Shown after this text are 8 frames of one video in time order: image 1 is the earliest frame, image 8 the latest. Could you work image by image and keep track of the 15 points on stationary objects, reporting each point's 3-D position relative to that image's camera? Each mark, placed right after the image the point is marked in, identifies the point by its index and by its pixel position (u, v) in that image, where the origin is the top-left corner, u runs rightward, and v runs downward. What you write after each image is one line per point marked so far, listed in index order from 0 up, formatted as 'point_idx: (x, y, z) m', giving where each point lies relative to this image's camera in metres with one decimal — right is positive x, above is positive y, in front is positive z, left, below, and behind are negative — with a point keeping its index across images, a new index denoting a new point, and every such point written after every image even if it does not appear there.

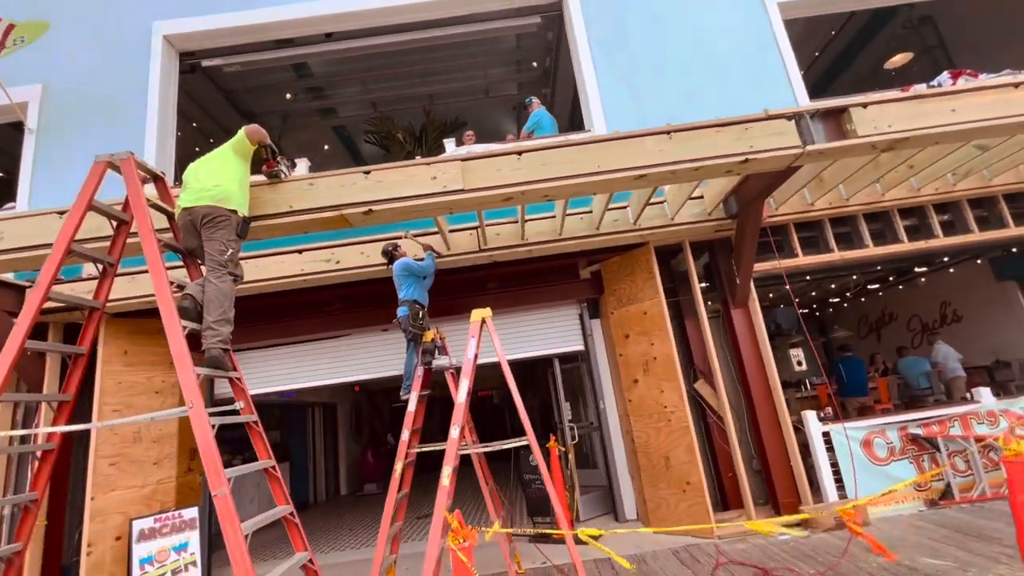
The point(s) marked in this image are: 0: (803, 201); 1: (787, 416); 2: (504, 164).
0: (+3.1, +0.9, +5.2) m
1: (+2.8, -1.3, +4.8) m
2: (-0.1, +1.0, +3.7) m
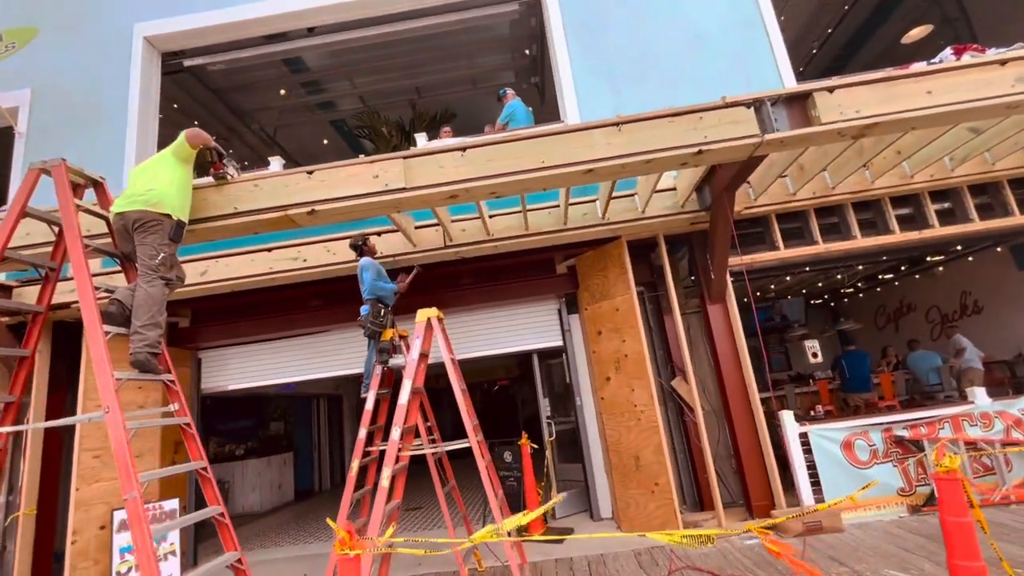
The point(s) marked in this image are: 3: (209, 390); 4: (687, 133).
0: (+2.8, +1.0, +4.9) m
1: (+2.4, -1.3, +4.6) m
2: (-0.5, +1.0, +3.6) m
3: (-3.9, -1.3, +6.1) m
4: (+1.3, +1.1, +3.5) m
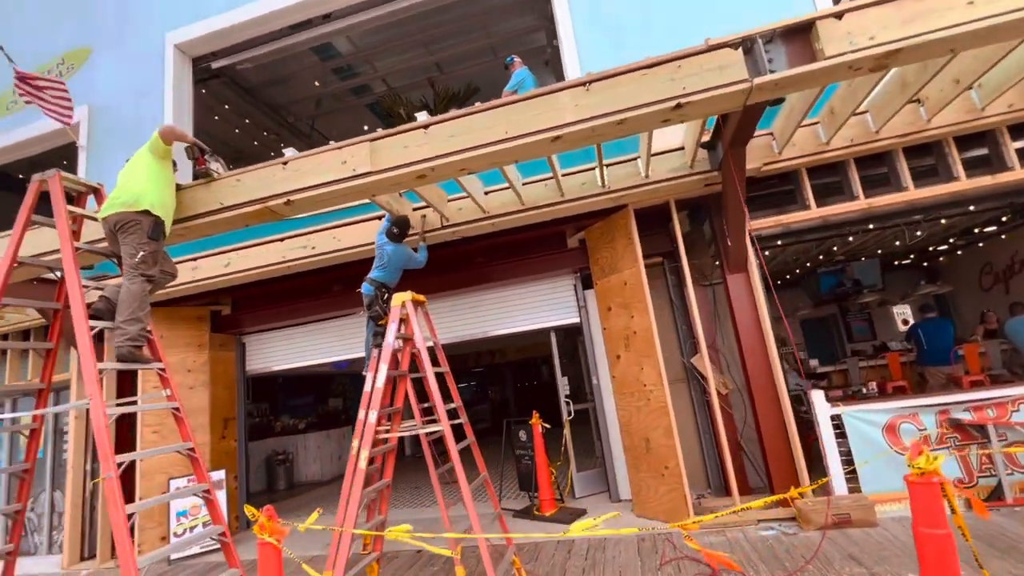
0: (+2.7, +1.3, +4.2) m
1: (+2.4, -1.0, +4.2) m
2: (-0.7, +1.1, +3.5) m
3: (-3.6, -1.1, +6.6) m
4: (+1.0, +1.3, +3.1) m
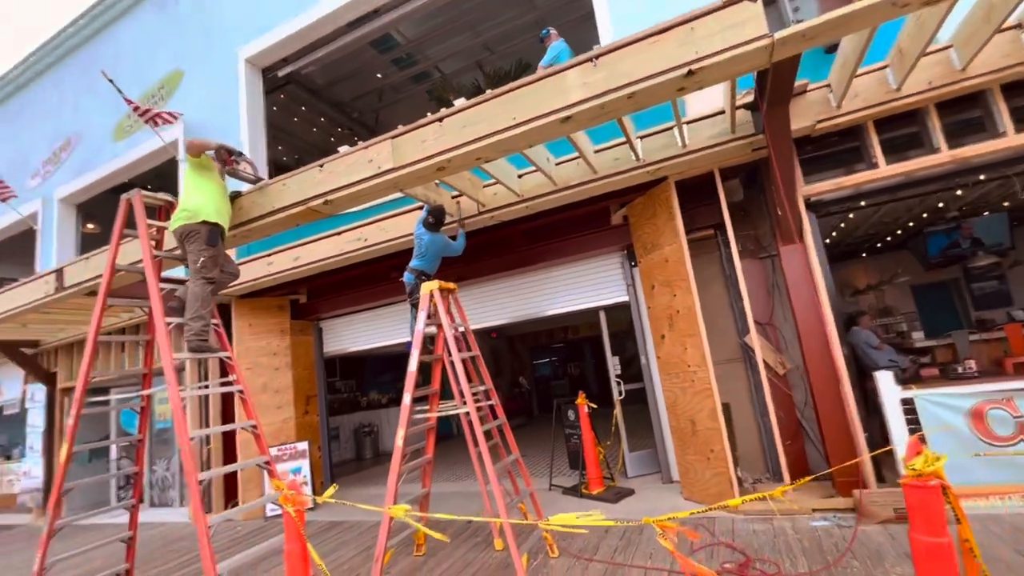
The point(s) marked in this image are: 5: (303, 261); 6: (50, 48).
0: (+2.9, +1.6, +3.7) m
1: (+2.7, -0.7, +3.8) m
2: (-0.6, +1.2, +3.6) m
3: (-2.8, -1.0, +7.3) m
4: (+1.0, +1.4, +2.9) m
5: (-2.6, +0.3, +5.9) m
6: (-8.9, +4.6, +9.2) m
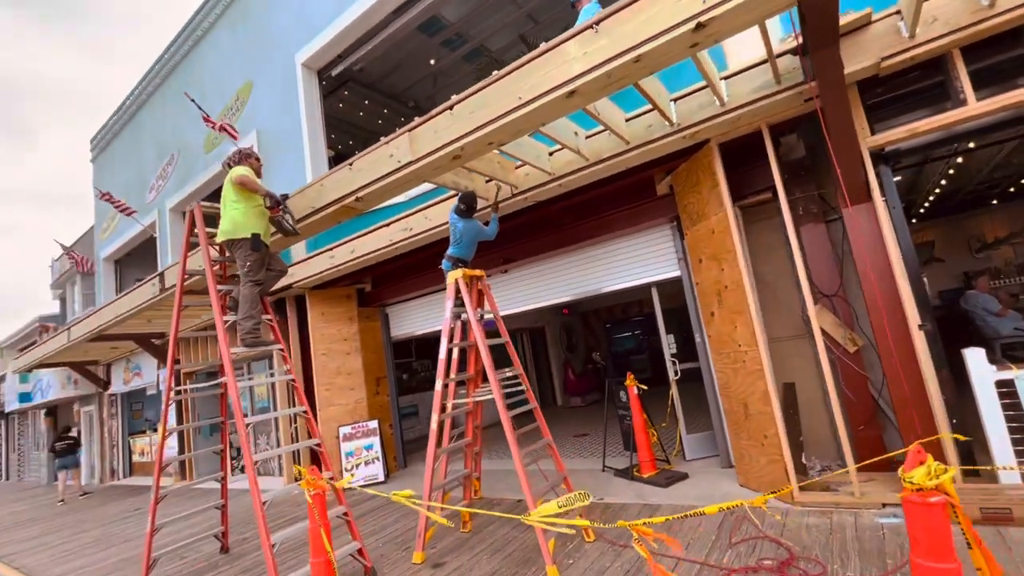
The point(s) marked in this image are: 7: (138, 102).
0: (+2.9, +1.8, +3.0) m
1: (+2.9, -0.5, +3.3) m
2: (-0.5, +1.2, +3.6) m
3: (-1.9, -0.8, +7.7) m
4: (+0.9, +1.5, +2.6) m
5: (-2.0, +0.5, +6.2) m
6: (-7.8, +4.6, +10.4) m
7: (-8.5, +4.2, +10.8) m
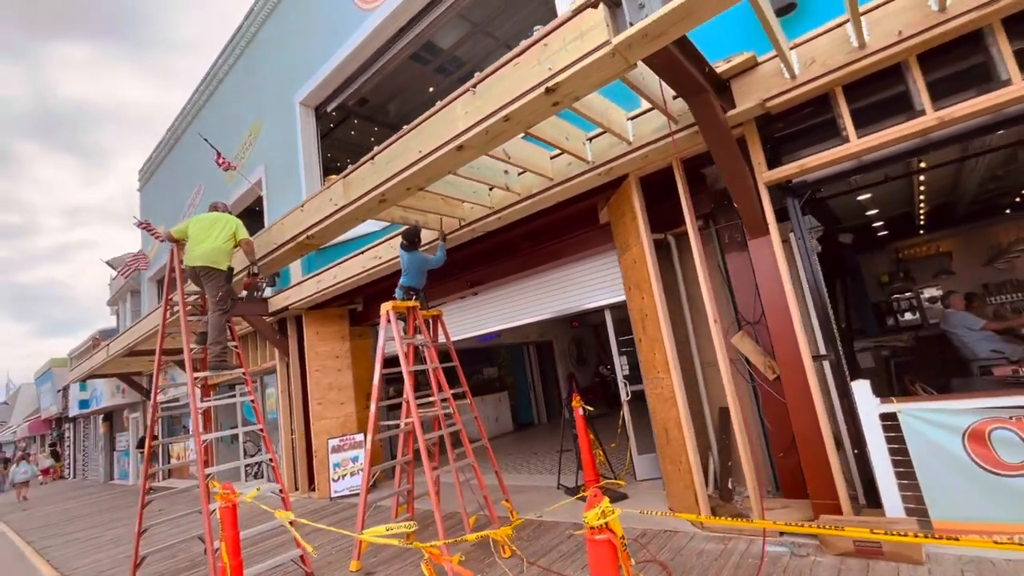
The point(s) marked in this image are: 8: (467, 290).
0: (+2.2, +1.6, +3.1) m
1: (+2.2, -0.7, +3.3) m
2: (-1.2, +1.0, +3.9) m
3: (-2.1, -1.1, +8.2) m
4: (+0.1, +1.3, +2.8) m
5: (-2.4, +0.1, +6.7) m
6: (-7.9, +4.2, +11.5) m
7: (-8.5, +3.8, +12.0) m
8: (-0.6, 0.0, +6.7) m
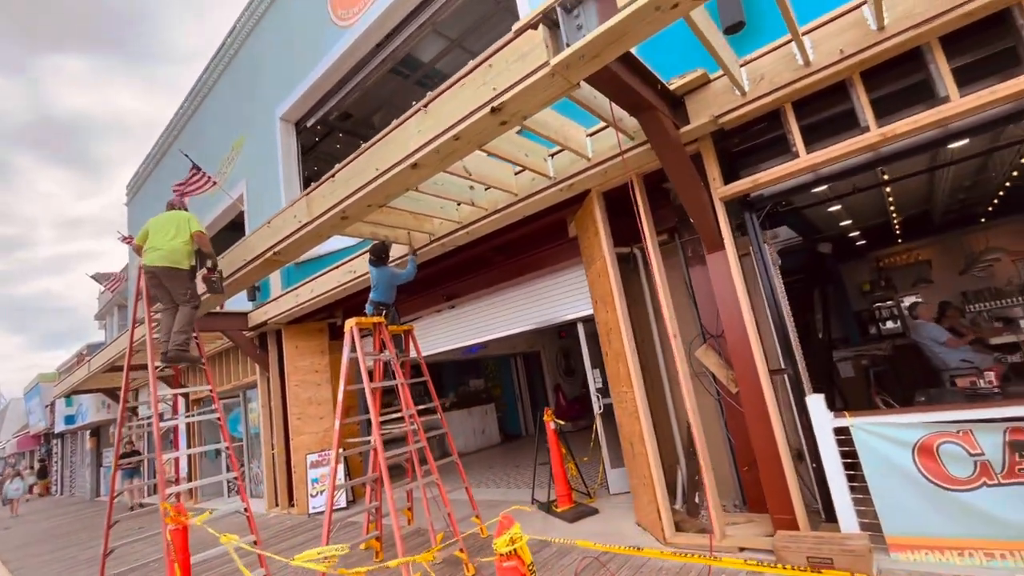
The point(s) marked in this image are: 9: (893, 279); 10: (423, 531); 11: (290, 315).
0: (+1.9, +1.5, +3.2) m
1: (+1.9, -0.8, +3.3) m
2: (-1.5, +0.8, +4.0) m
3: (-2.5, -1.4, +8.1) m
4: (-0.2, +1.2, +2.9) m
5: (-2.7, -0.1, +6.7) m
6: (-8.3, +3.8, +11.5) m
7: (-8.9, +3.4, +12.0) m
8: (-1.0, -0.2, +6.7) m
9: (+7.0, +0.2, +8.7) m
10: (-0.9, -2.6, +5.0) m
11: (-3.4, -0.4, +7.4) m
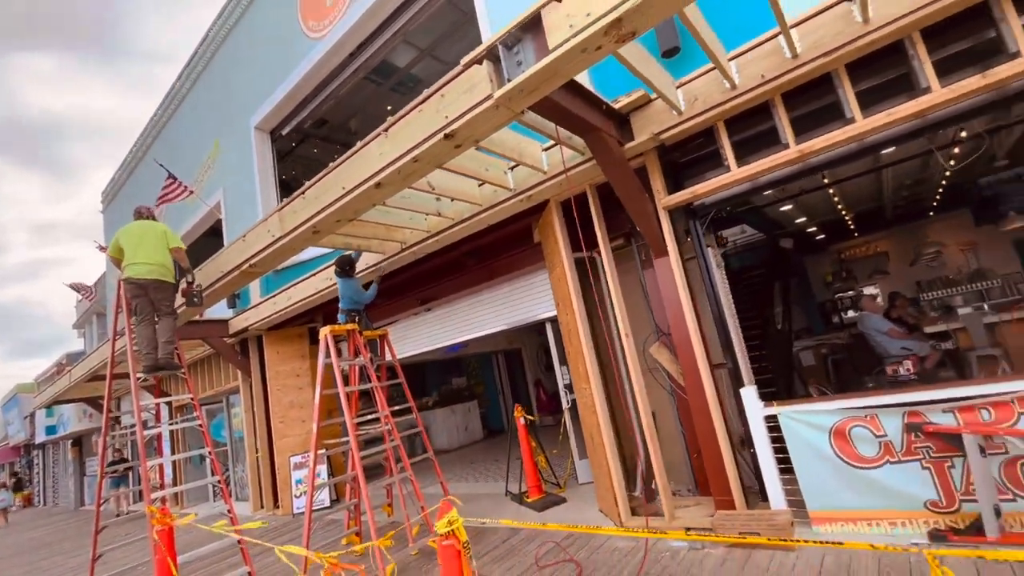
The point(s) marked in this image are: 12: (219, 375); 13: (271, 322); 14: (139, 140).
0: (+1.5, +1.5, +3.5) m
1: (+1.6, -0.8, +3.6) m
2: (-1.9, +0.7, +4.2) m
3: (-2.8, -1.4, +8.3) m
4: (-0.5, +1.1, +3.1) m
5: (-3.1, -0.2, +6.9) m
6: (-8.9, +3.6, +11.5) m
7: (-9.5, +3.2, +12.0) m
8: (-1.3, -0.3, +6.9) m
9: (+6.5, +0.3, +9.2) m
10: (-1.2, -2.6, +5.3) m
11: (-3.8, -0.5, +7.5) m
12: (-5.7, -1.7, +9.2) m
13: (-3.8, -0.5, +7.6) m
14: (-9.1, +3.6, +11.6) m
